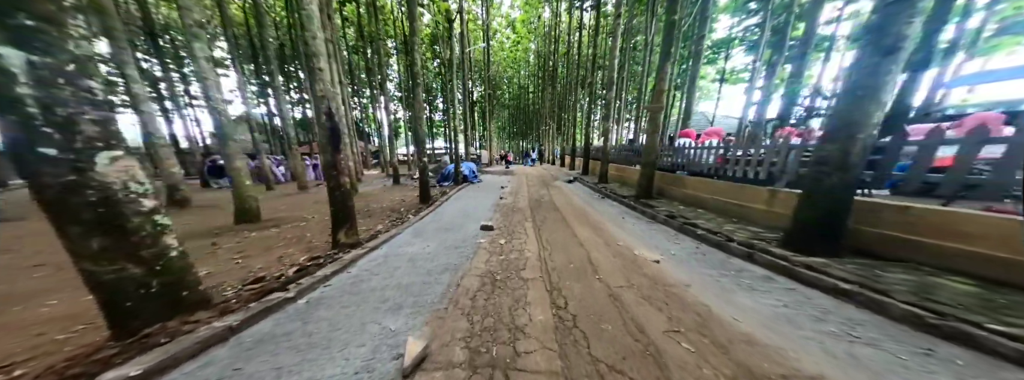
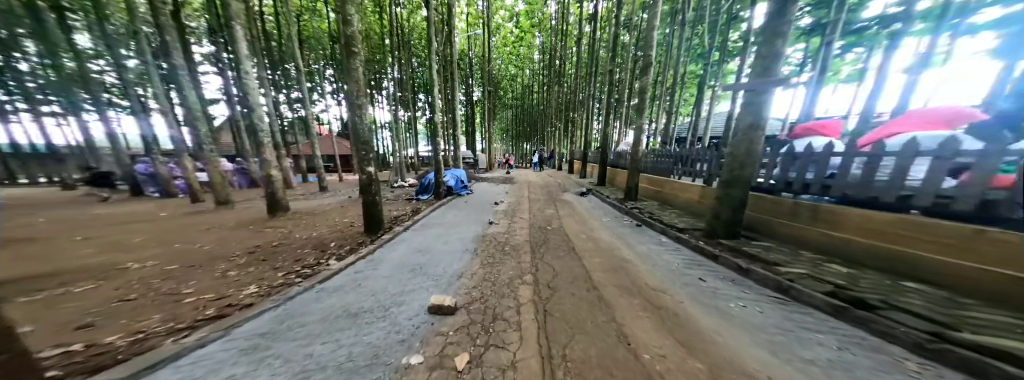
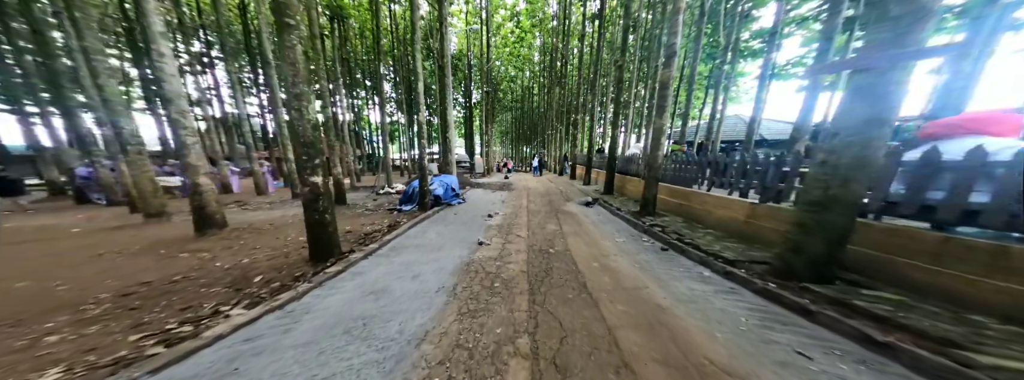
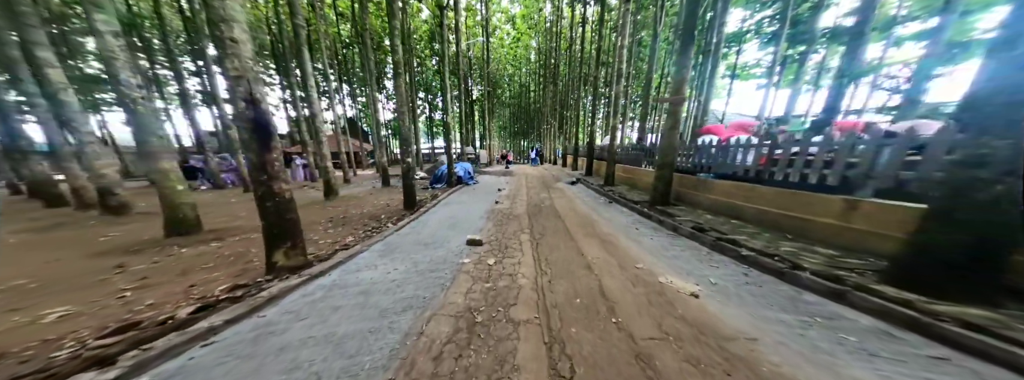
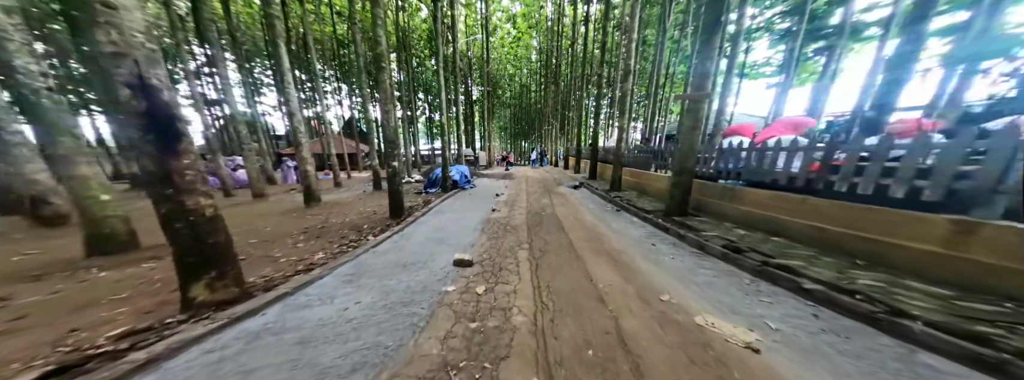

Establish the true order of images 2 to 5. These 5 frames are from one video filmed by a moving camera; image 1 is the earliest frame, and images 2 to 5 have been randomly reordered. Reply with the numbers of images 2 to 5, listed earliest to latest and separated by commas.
4, 5, 2, 3
